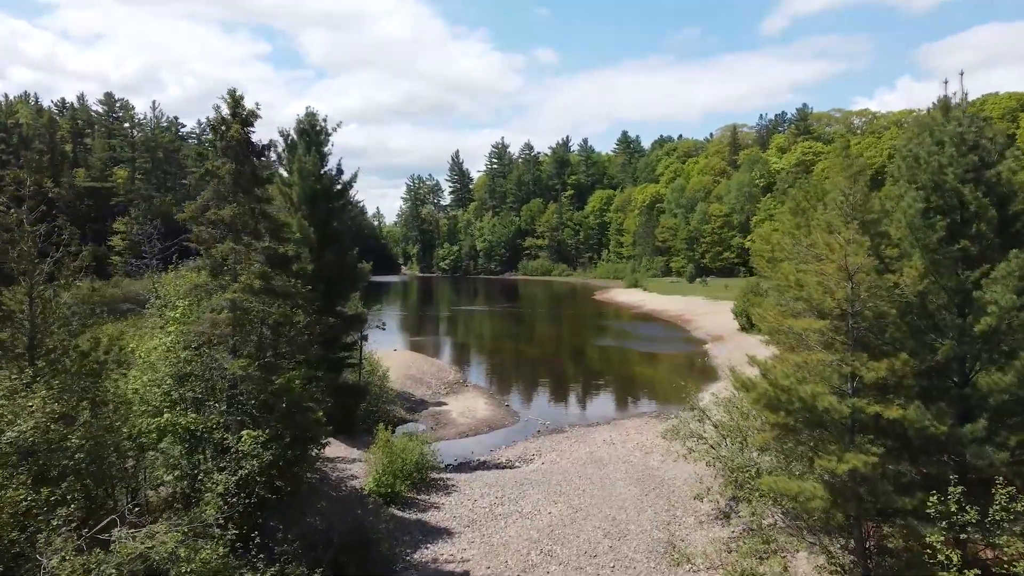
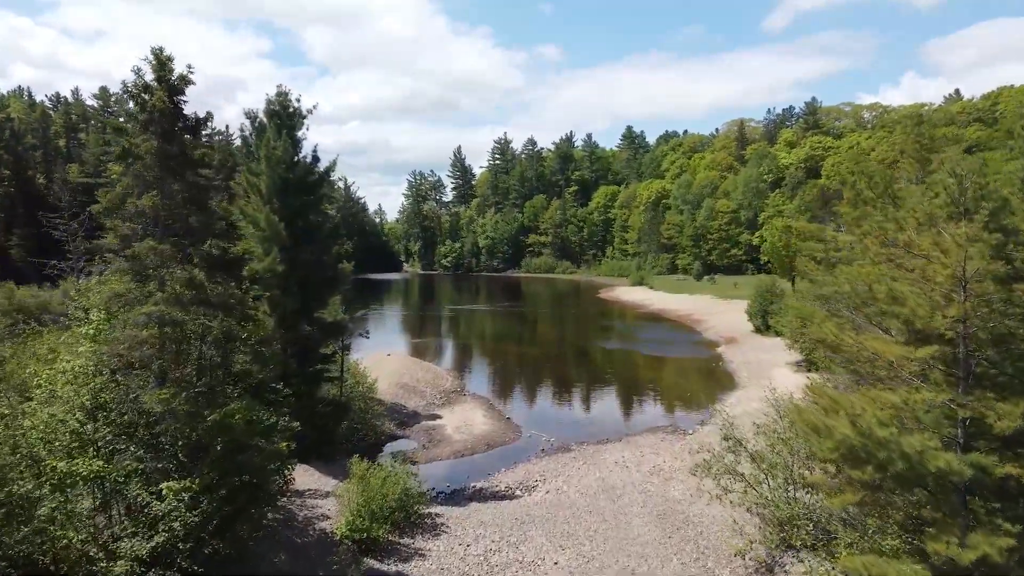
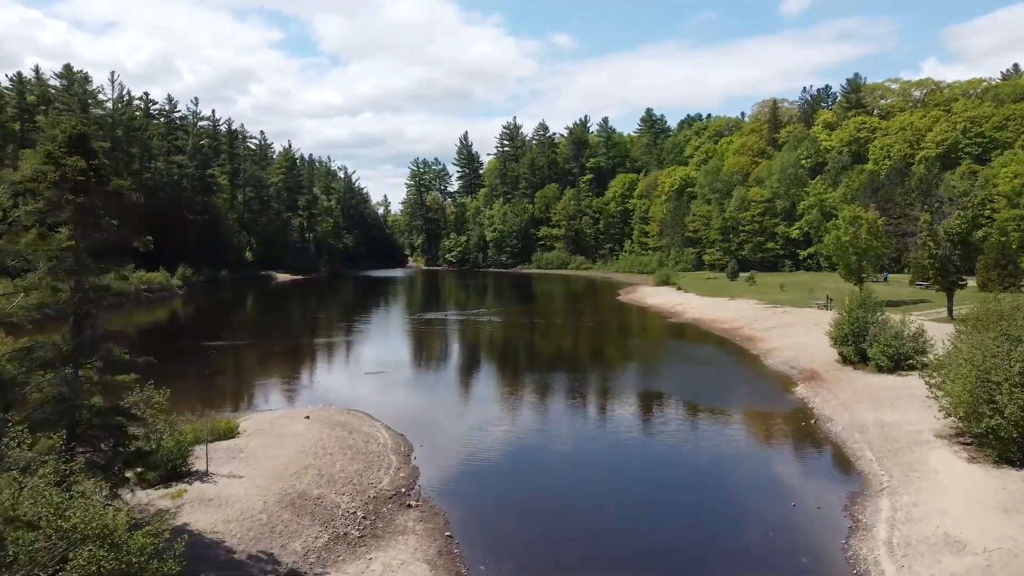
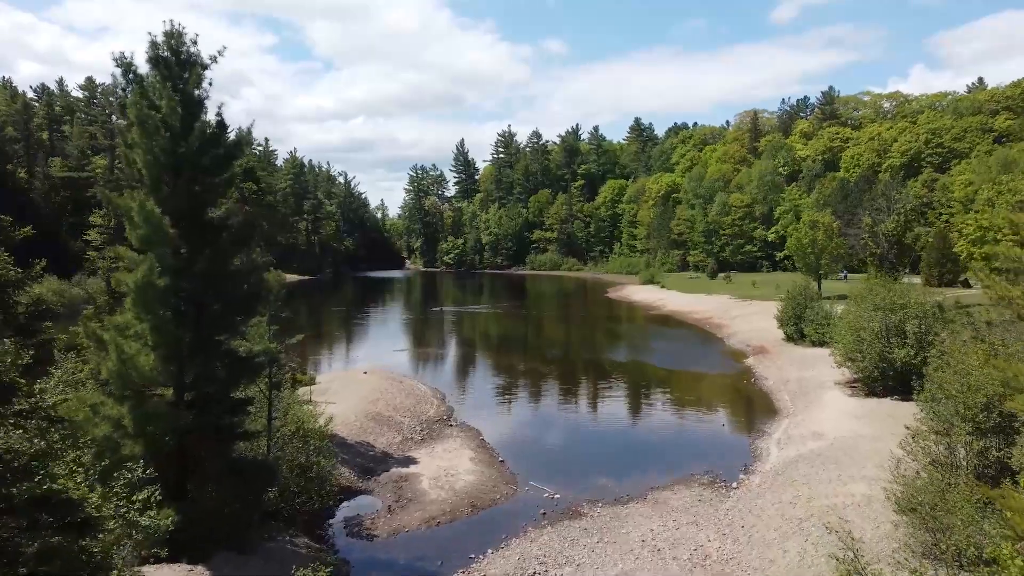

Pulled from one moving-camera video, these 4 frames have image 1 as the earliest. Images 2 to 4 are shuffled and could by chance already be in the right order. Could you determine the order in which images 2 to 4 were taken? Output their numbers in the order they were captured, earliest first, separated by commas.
2, 4, 3
